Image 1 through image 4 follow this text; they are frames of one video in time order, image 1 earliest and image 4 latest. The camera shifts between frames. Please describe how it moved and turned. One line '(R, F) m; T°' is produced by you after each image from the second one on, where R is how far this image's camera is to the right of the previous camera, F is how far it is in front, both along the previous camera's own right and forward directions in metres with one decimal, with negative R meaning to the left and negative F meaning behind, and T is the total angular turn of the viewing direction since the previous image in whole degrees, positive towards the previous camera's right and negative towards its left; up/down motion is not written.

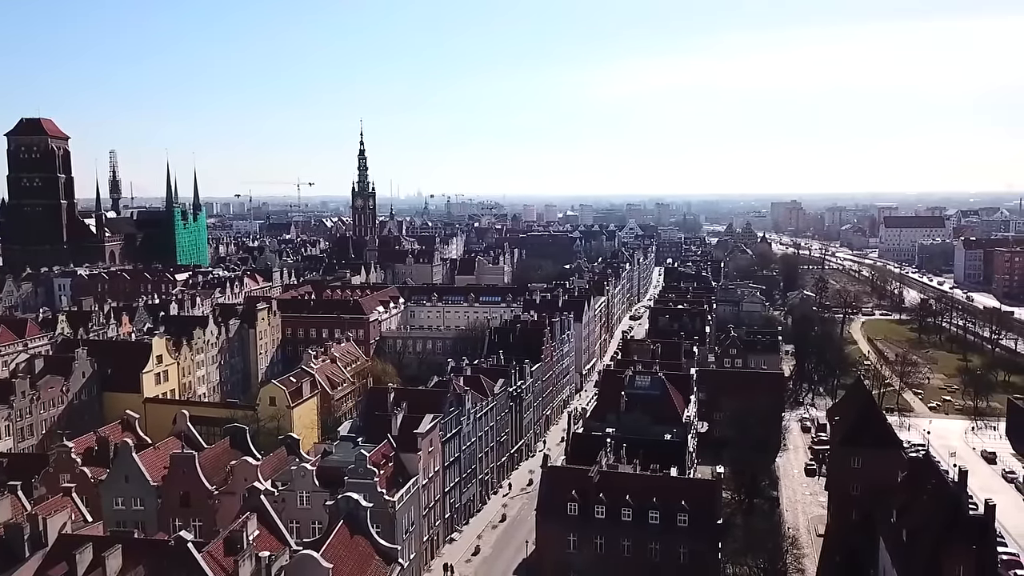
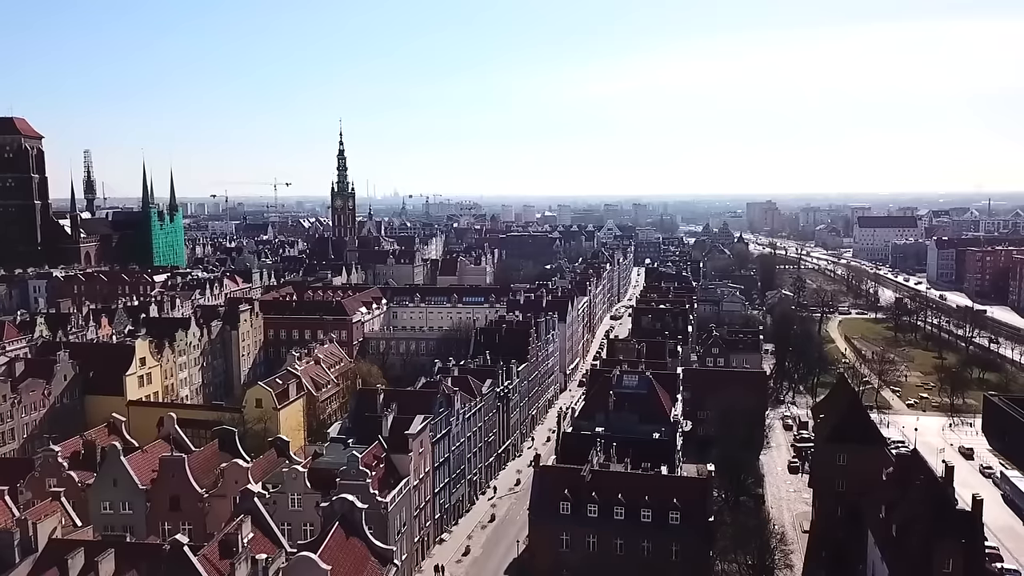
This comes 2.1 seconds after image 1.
(-0.8, -0.1) m; +2°
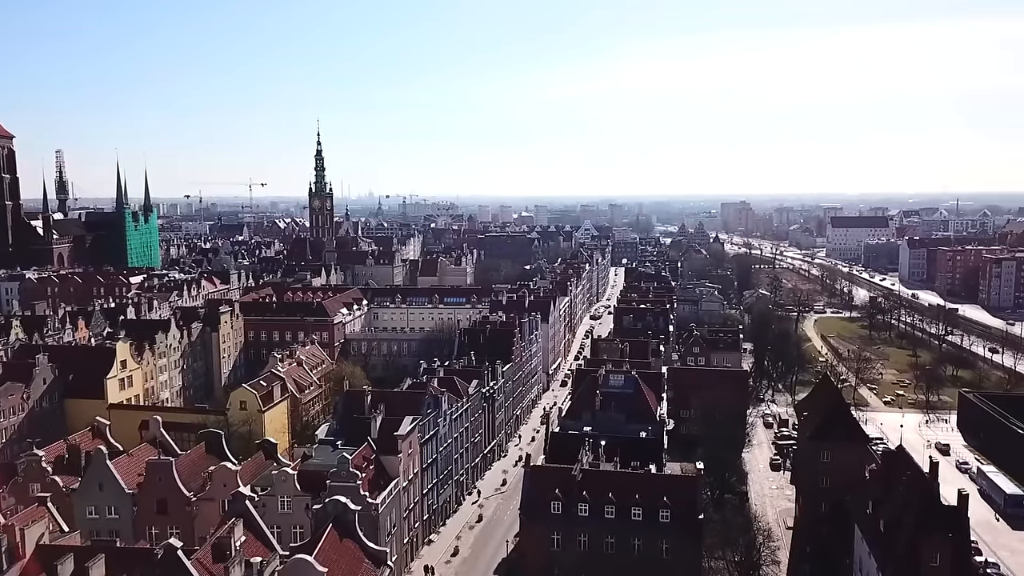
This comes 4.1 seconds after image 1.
(-0.8, -0.1) m; +2°
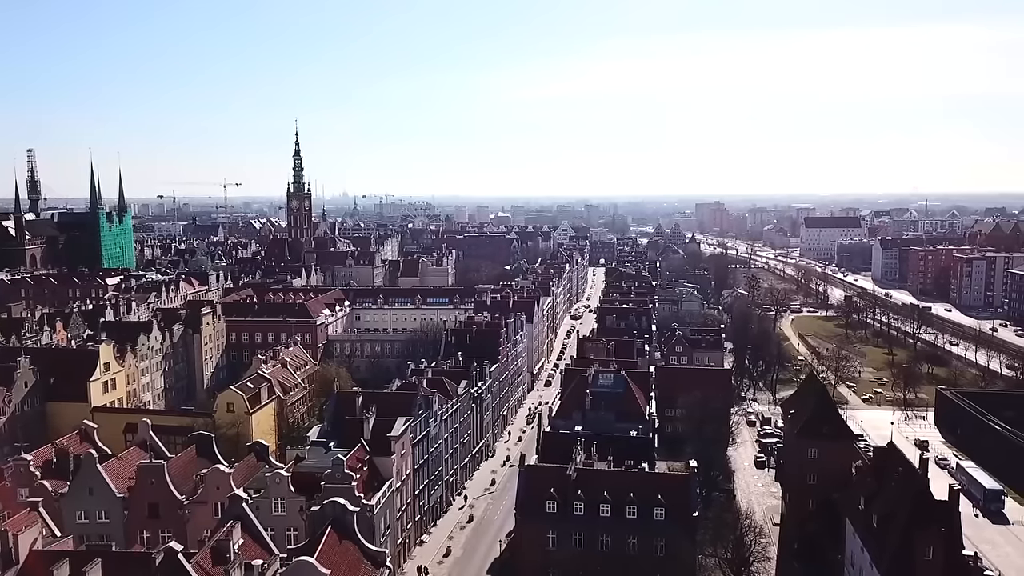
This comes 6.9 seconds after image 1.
(-1.0, -0.1) m; +2°
